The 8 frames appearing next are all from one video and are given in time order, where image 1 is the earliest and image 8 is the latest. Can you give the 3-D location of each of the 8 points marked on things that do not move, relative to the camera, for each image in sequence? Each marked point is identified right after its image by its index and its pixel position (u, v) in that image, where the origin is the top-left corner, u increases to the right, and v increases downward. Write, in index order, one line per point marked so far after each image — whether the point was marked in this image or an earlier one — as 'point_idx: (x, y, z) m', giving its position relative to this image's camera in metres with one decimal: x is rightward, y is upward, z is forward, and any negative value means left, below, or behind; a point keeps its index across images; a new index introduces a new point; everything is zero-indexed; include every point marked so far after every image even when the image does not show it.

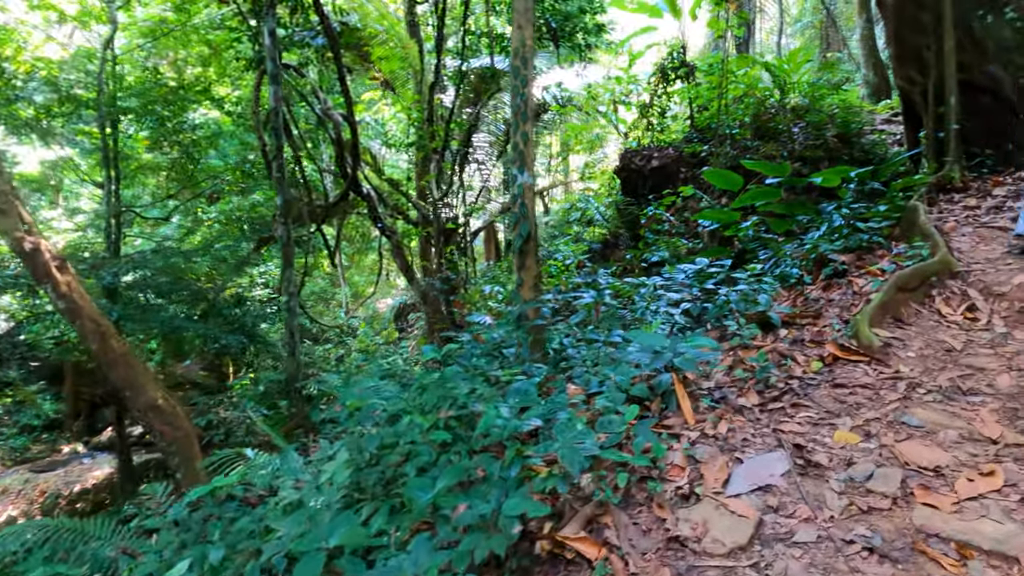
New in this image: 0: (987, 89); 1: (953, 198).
0: (+5.2, +2.2, +7.2) m
1: (+4.0, +0.8, +6.0) m
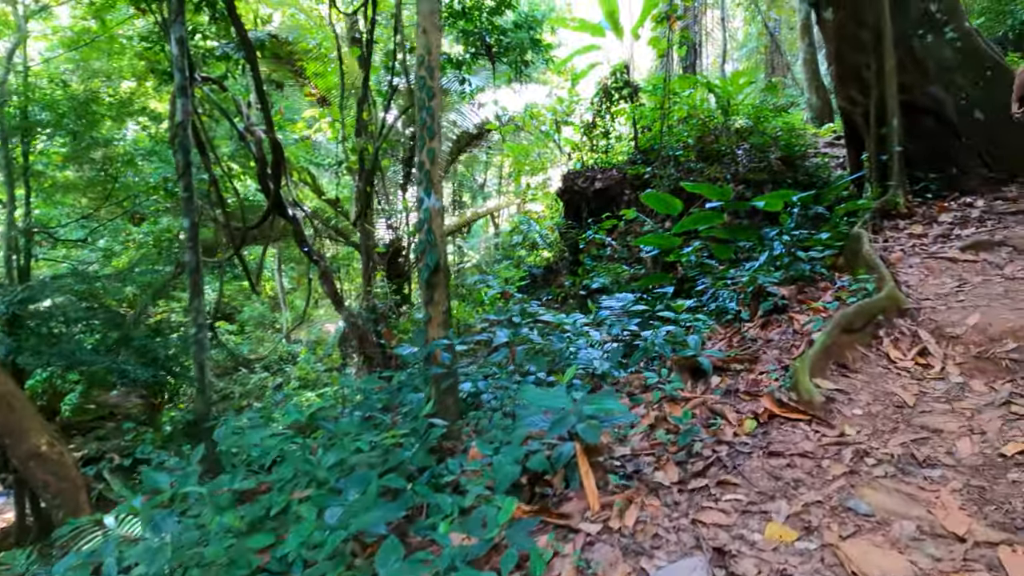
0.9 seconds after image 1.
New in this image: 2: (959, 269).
0: (+4.3, +1.8, +6.9) m
1: (+3.3, +0.5, +5.6) m
2: (+3.0, +0.1, +4.4) m
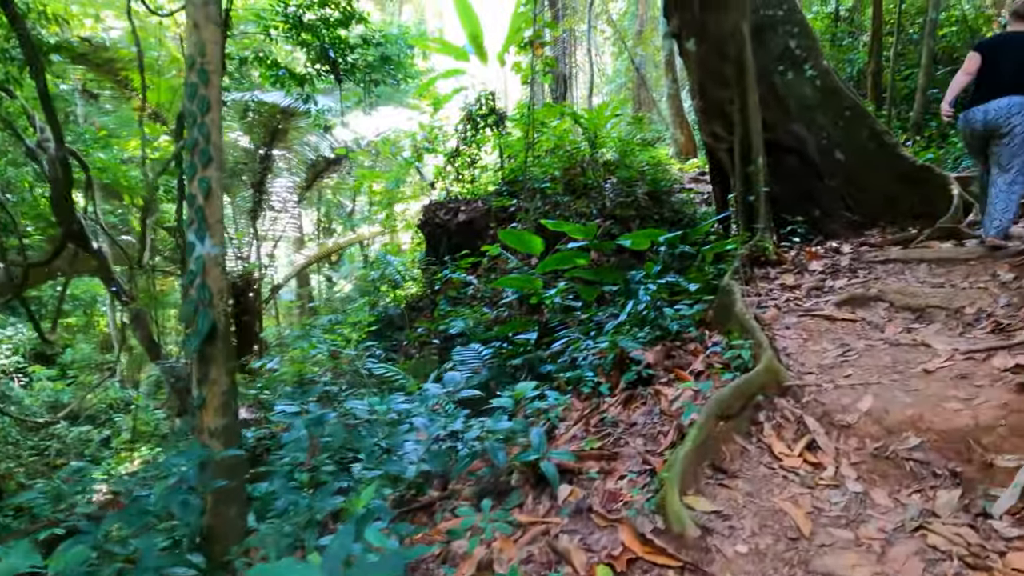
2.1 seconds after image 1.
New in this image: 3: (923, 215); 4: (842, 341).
0: (+2.8, +1.4, +6.6) m
1: (+2.0, +0.1, +5.1) m
2: (+1.9, -0.2, +3.9) m
3: (+3.8, +0.7, +6.2) m
4: (+1.8, -0.3, +3.7) m
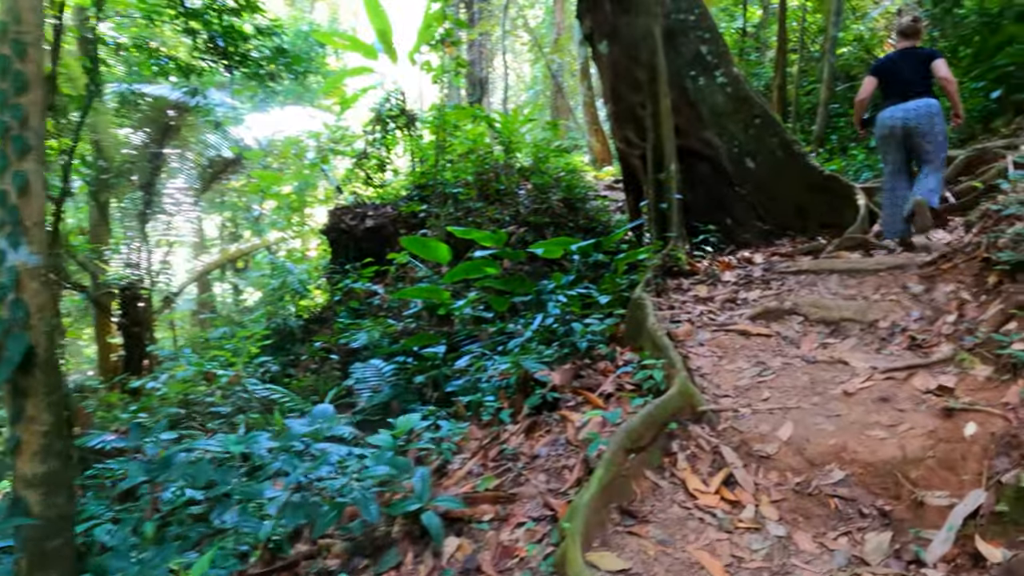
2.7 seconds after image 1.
0: (+1.9, +1.3, +6.5) m
1: (+1.2, 0.0, +4.8) m
2: (+1.3, -0.3, +3.6) m
3: (+3.0, +0.6, +6.1) m
4: (+1.3, -0.4, +3.4) m
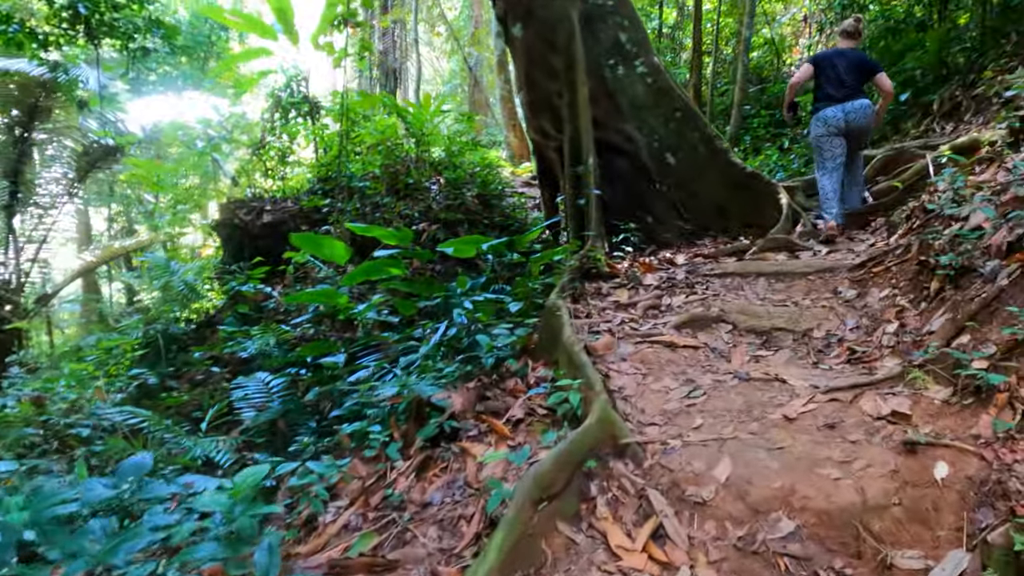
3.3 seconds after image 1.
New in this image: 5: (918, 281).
0: (+1.0, +1.3, +6.1) m
1: (+0.6, 0.0, +4.4) m
2: (+0.8, -0.4, +3.2) m
3: (+2.1, +0.6, +5.9) m
4: (+0.8, -0.4, +3.0) m
5: (+2.0, 0.0, +3.3) m
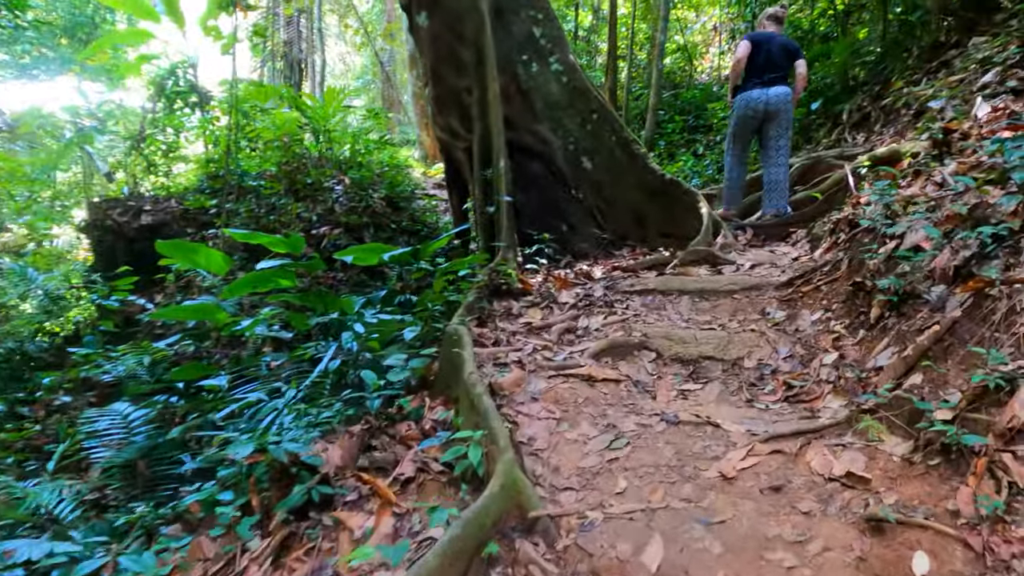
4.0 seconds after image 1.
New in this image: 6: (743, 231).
0: (+0.2, +1.1, +5.6) m
1: (0.0, -0.1, +3.9) m
2: (+0.4, -0.5, +2.8) m
3: (+1.4, +0.4, +5.6) m
4: (+0.4, -0.5, +2.6) m
5: (+1.6, -0.1, +3.1) m
6: (+1.9, +0.5, +5.4) m
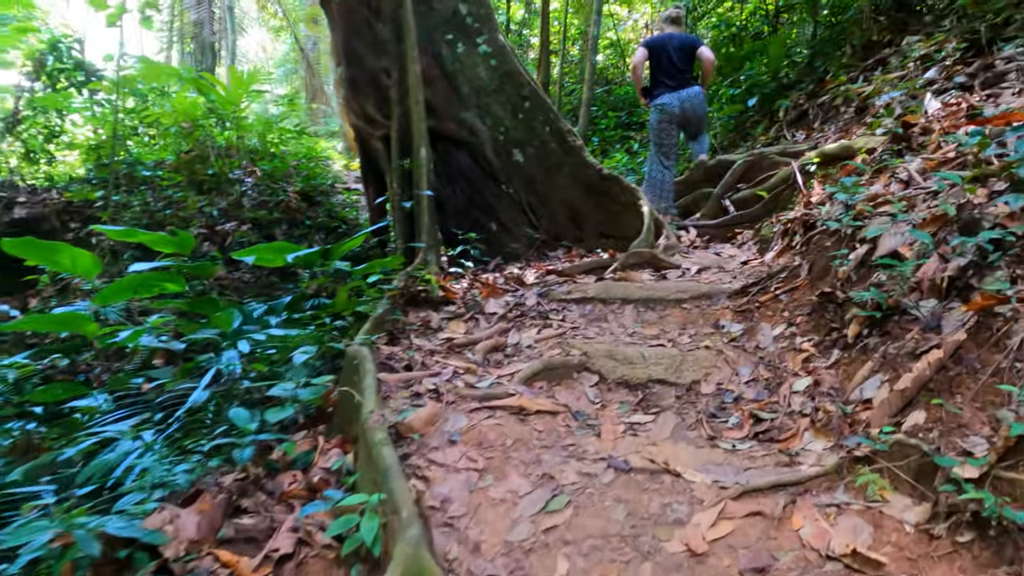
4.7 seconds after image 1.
0: (-0.4, +1.1, +5.1) m
1: (-0.4, -0.2, +3.4) m
2: (+0.1, -0.5, +2.3) m
3: (+0.8, +0.4, +5.2) m
4: (+0.1, -0.6, +2.1) m
5: (+1.2, -0.1, +2.7) m
6: (+1.3, +0.4, +5.0) m
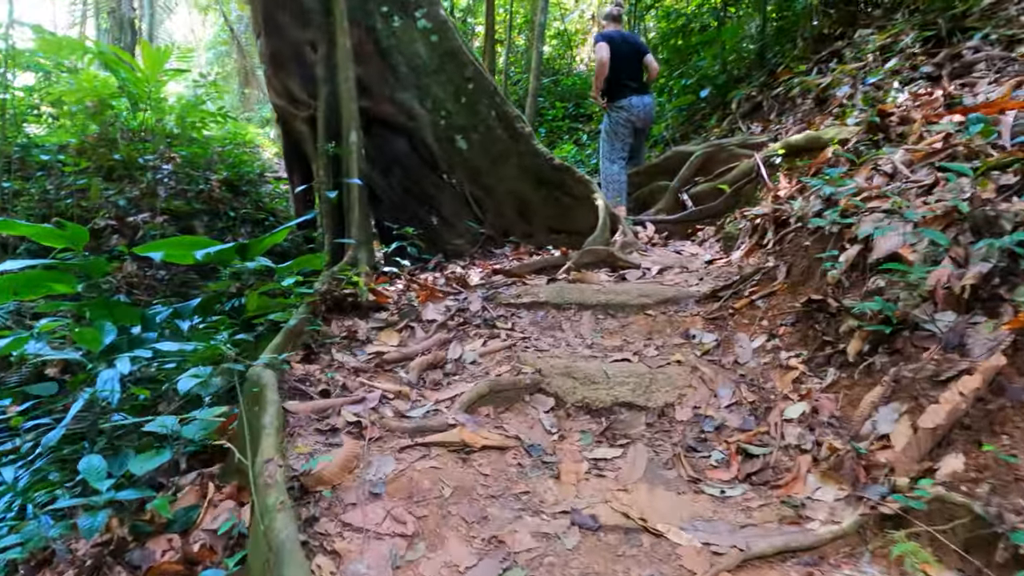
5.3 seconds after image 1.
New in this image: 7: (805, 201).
0: (-0.8, +1.1, +4.6) m
1: (-0.7, -0.2, +2.9) m
2: (-0.1, -0.5, +1.8) m
3: (+0.4, +0.4, +4.8) m
4: (-0.1, -0.6, +1.6) m
5: (+1.0, -0.1, +2.3) m
6: (+0.9, +0.4, +4.7) m
7: (+1.4, +0.4, +3.2) m
